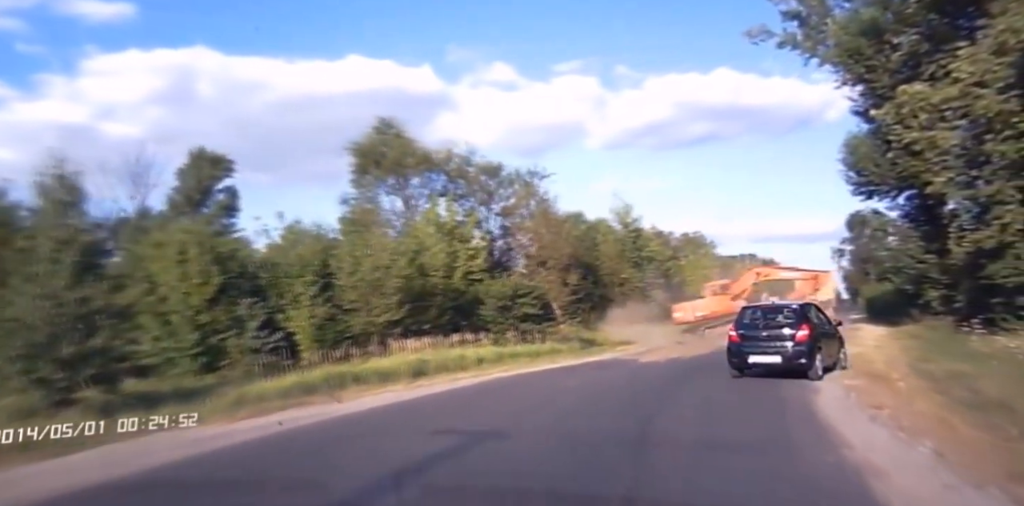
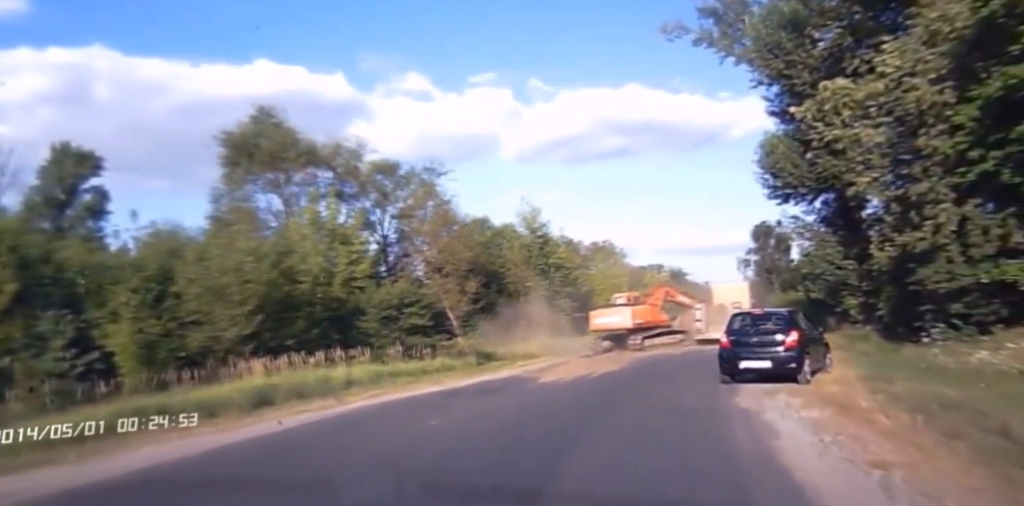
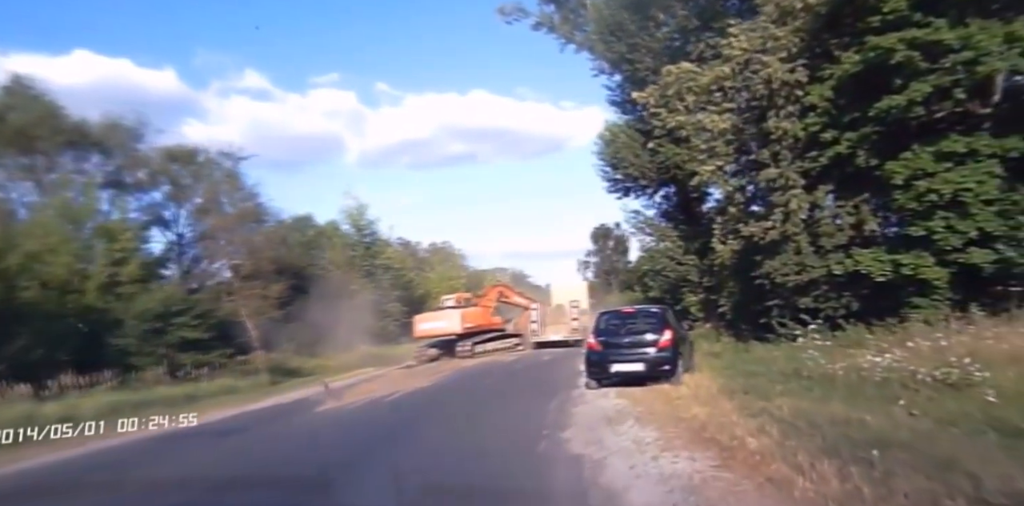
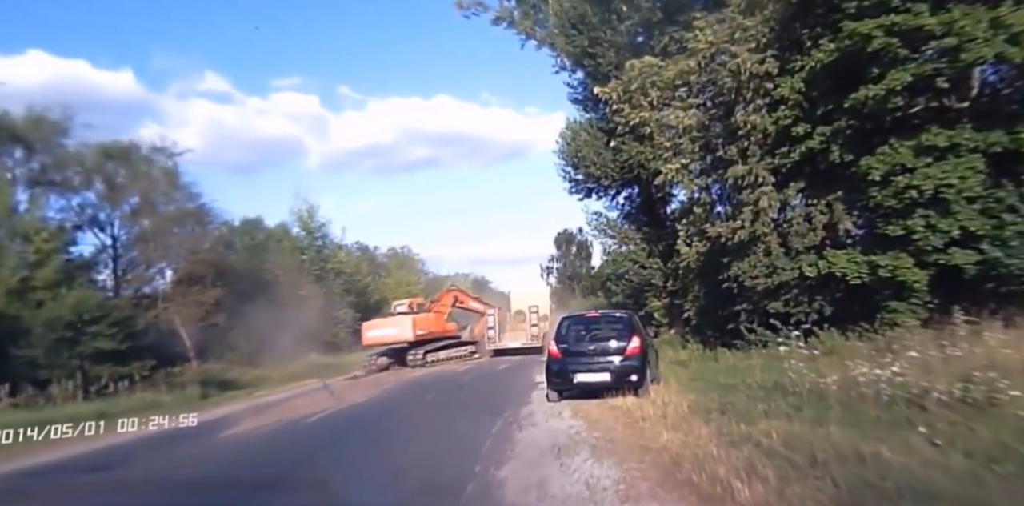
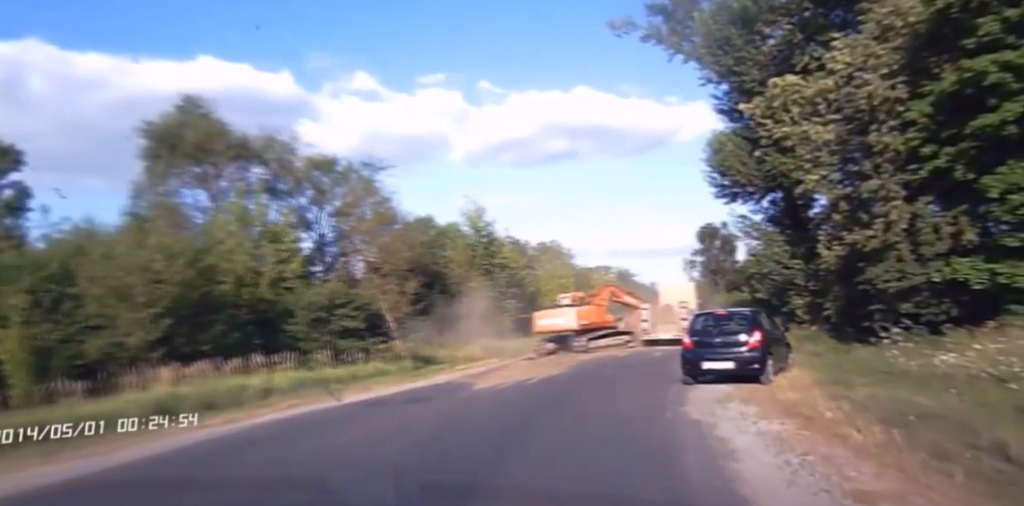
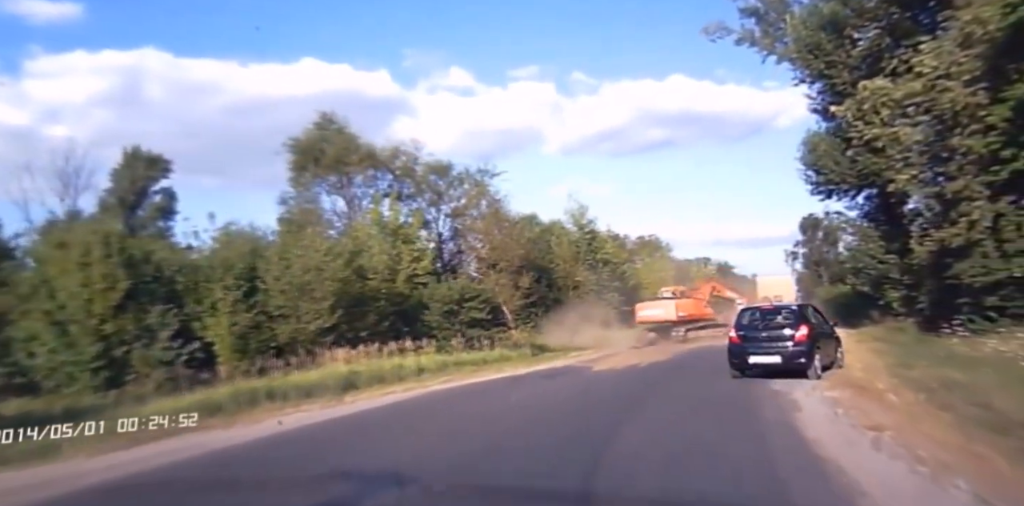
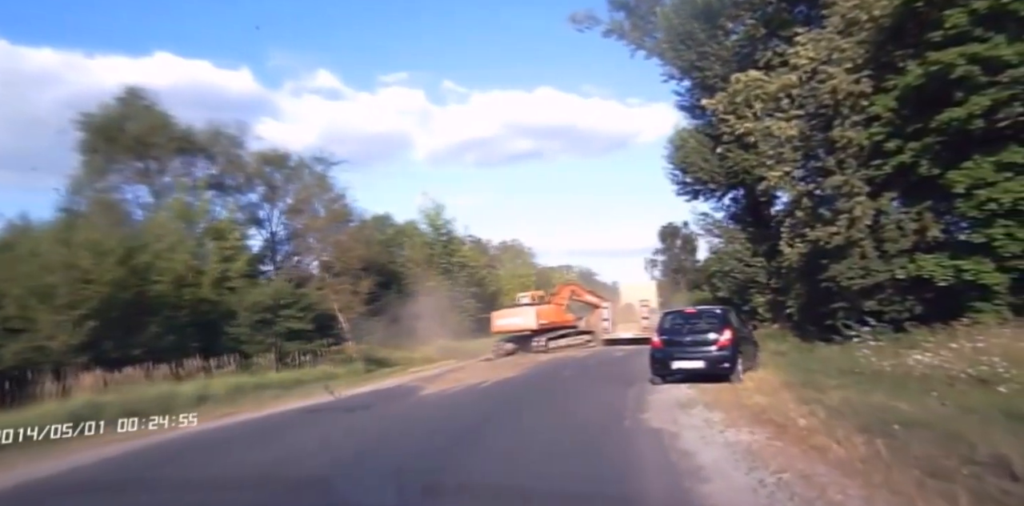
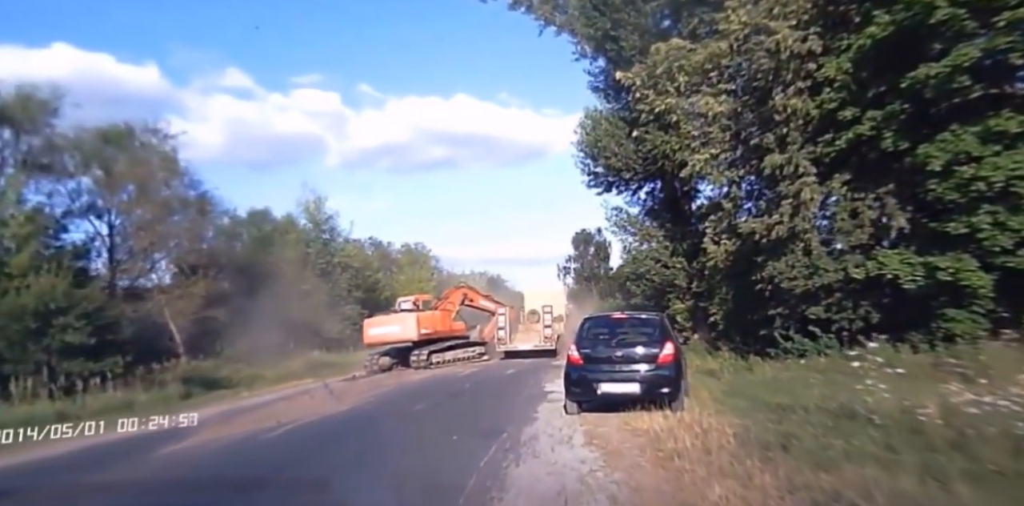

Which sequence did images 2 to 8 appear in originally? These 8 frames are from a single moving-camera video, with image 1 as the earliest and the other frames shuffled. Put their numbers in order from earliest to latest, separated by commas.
6, 2, 5, 7, 3, 4, 8
